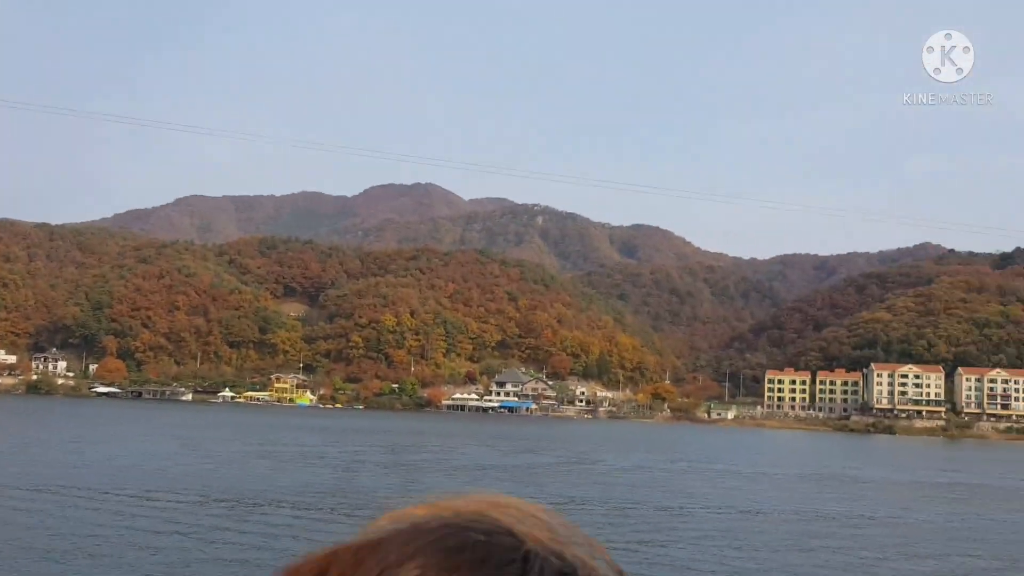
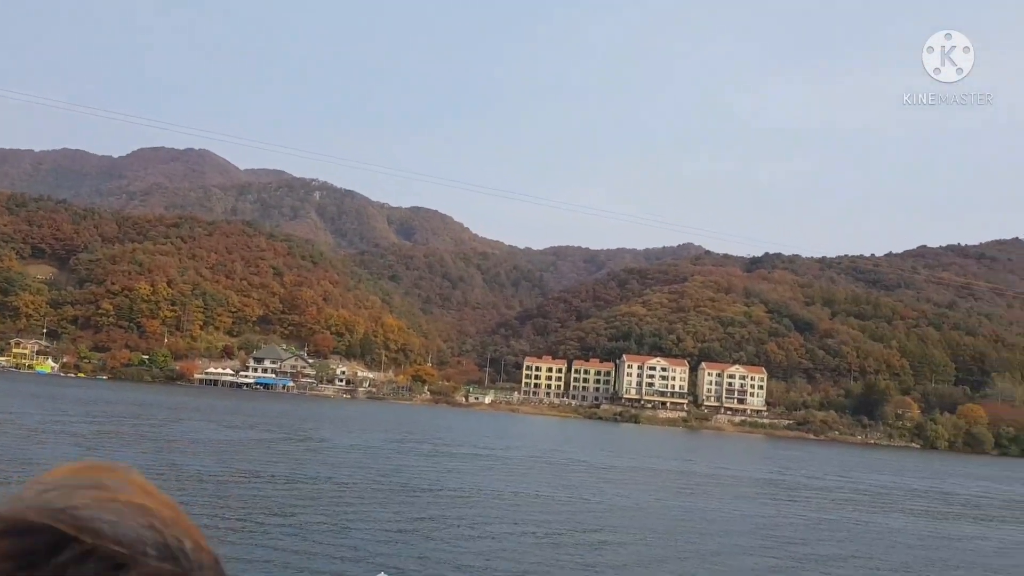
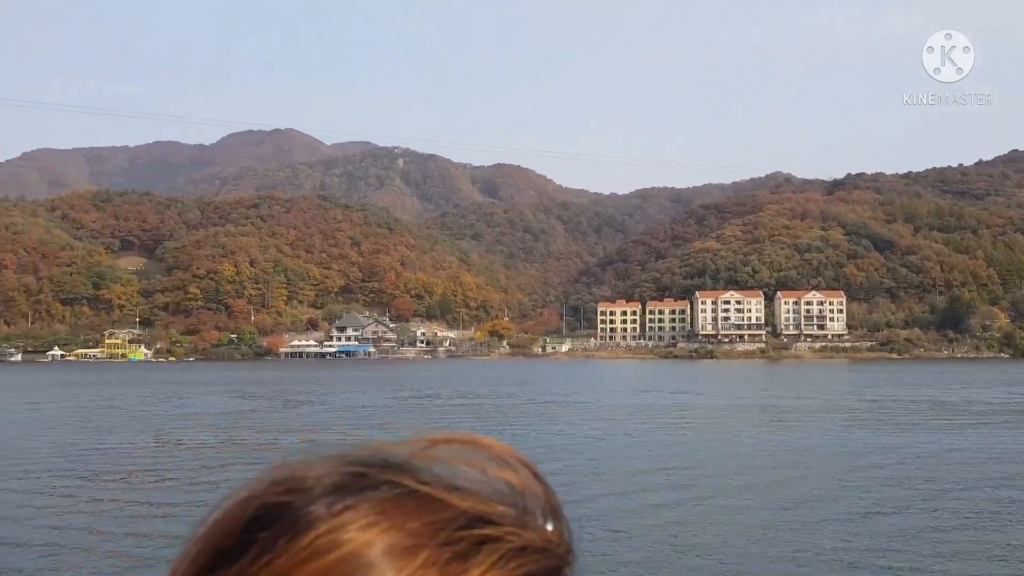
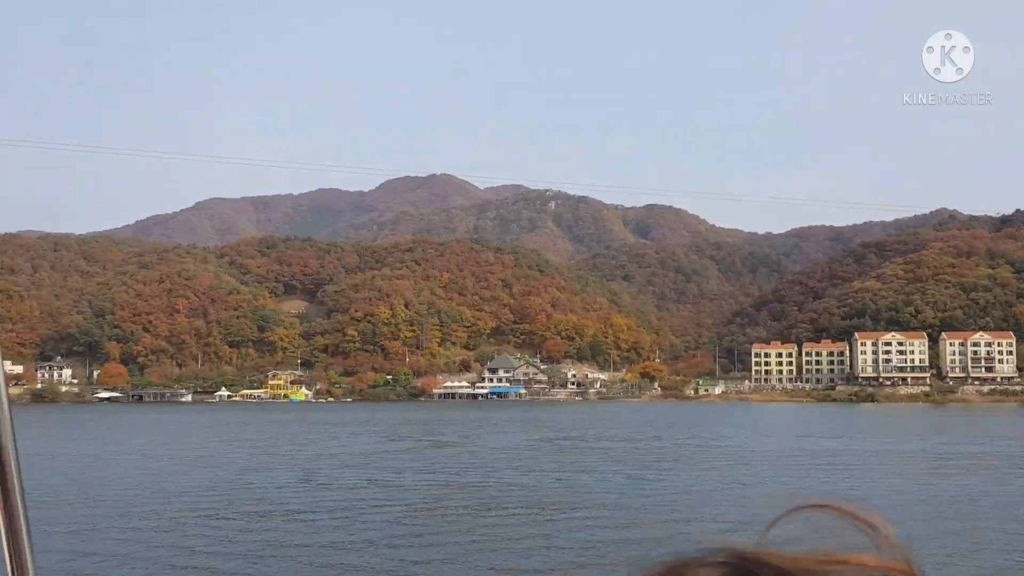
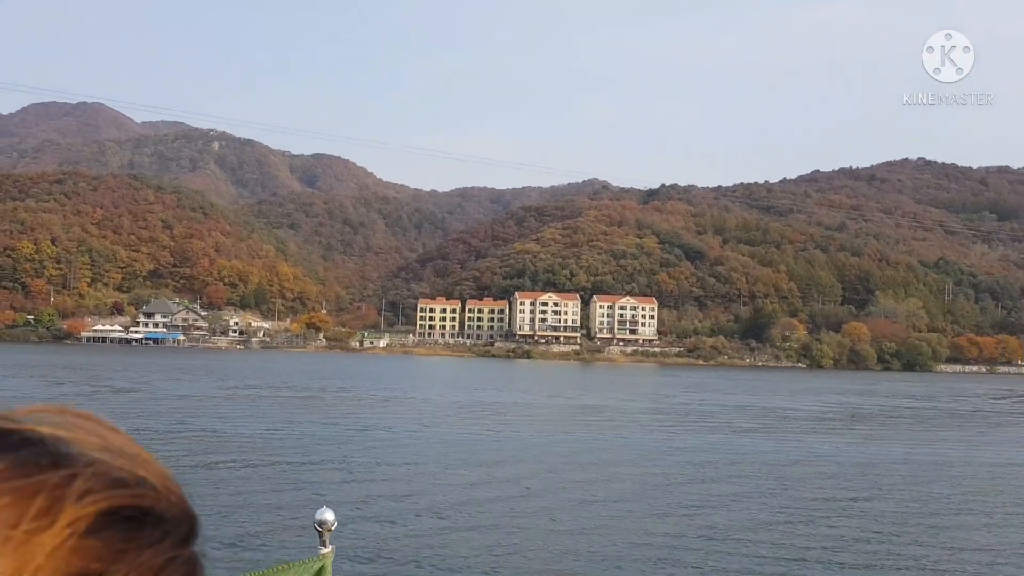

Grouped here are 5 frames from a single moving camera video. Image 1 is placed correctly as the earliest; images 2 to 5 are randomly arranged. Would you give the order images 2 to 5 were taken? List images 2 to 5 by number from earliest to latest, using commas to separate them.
2, 5, 3, 4
